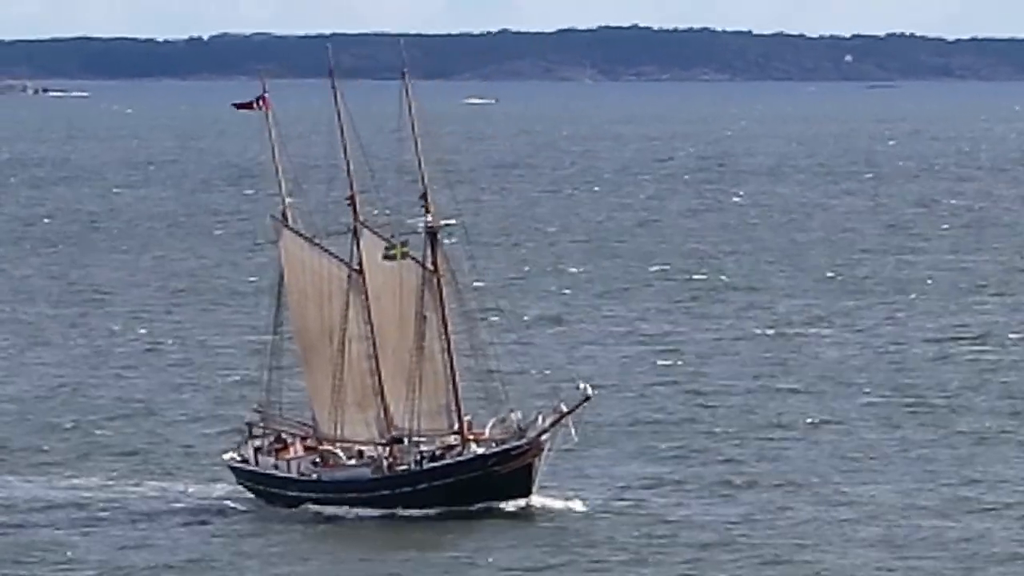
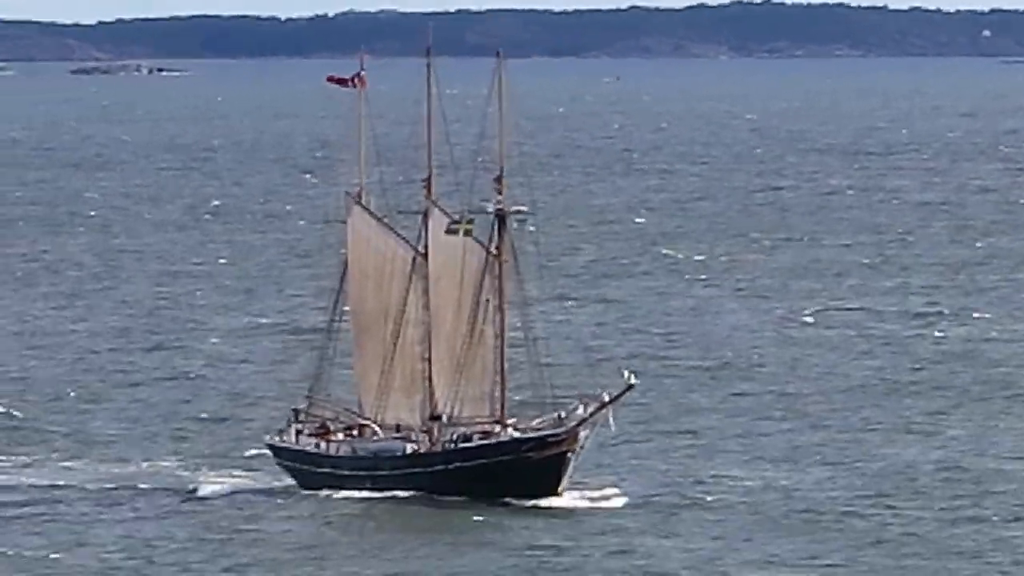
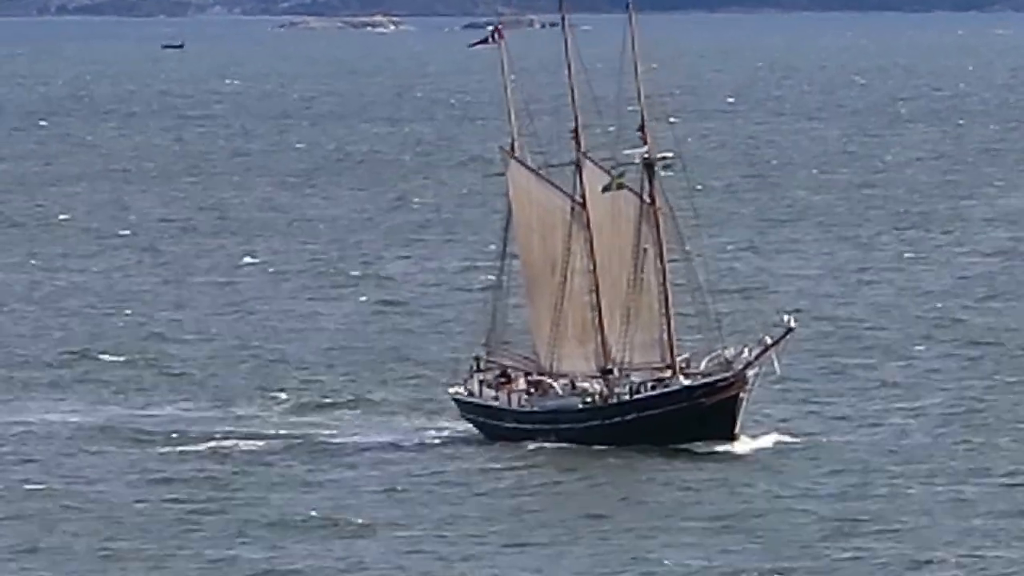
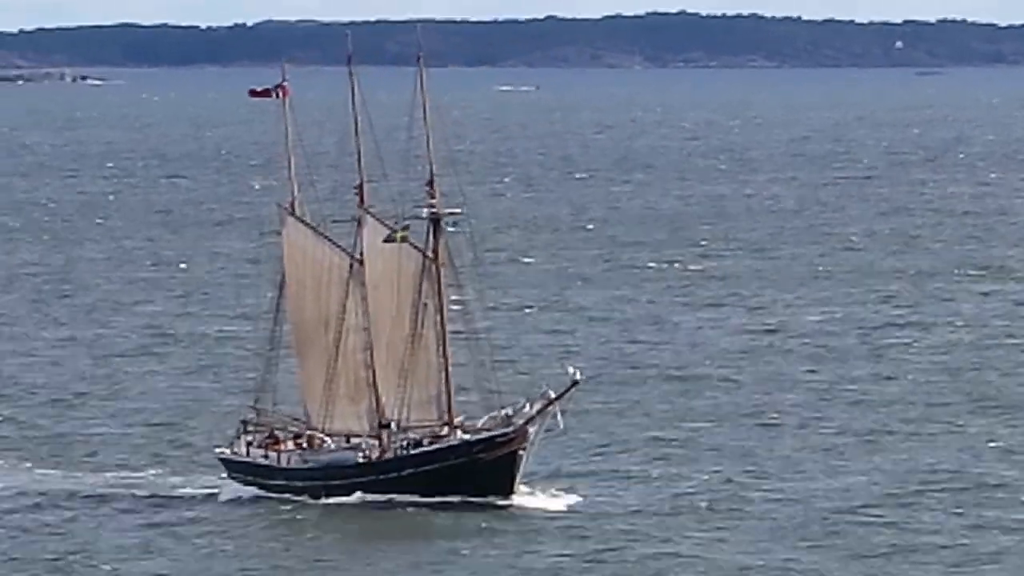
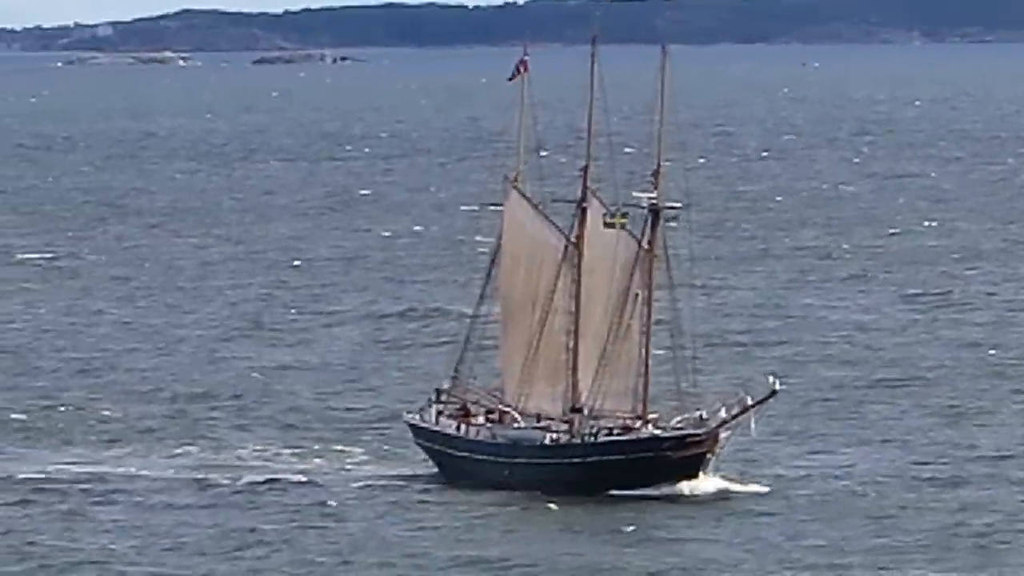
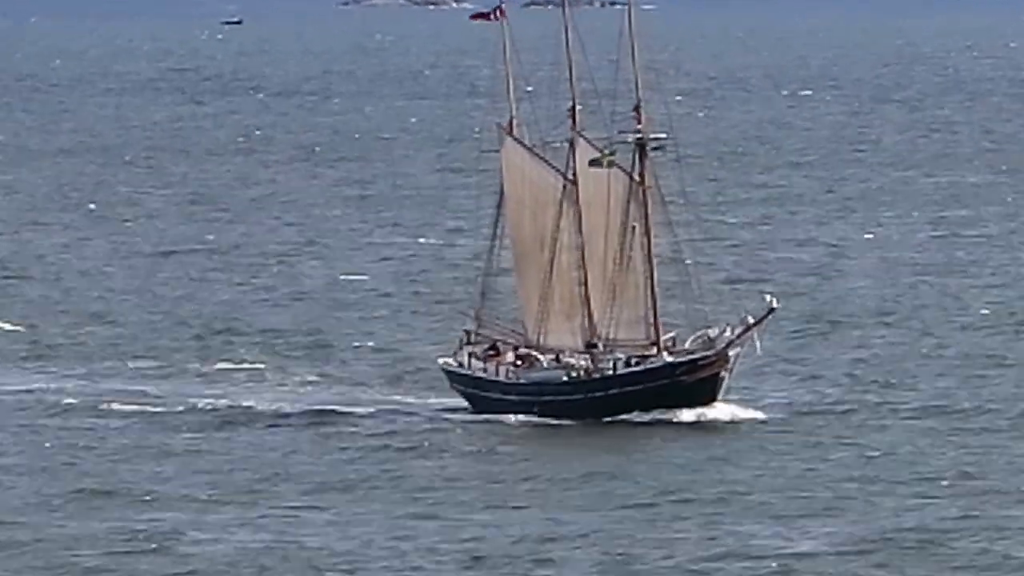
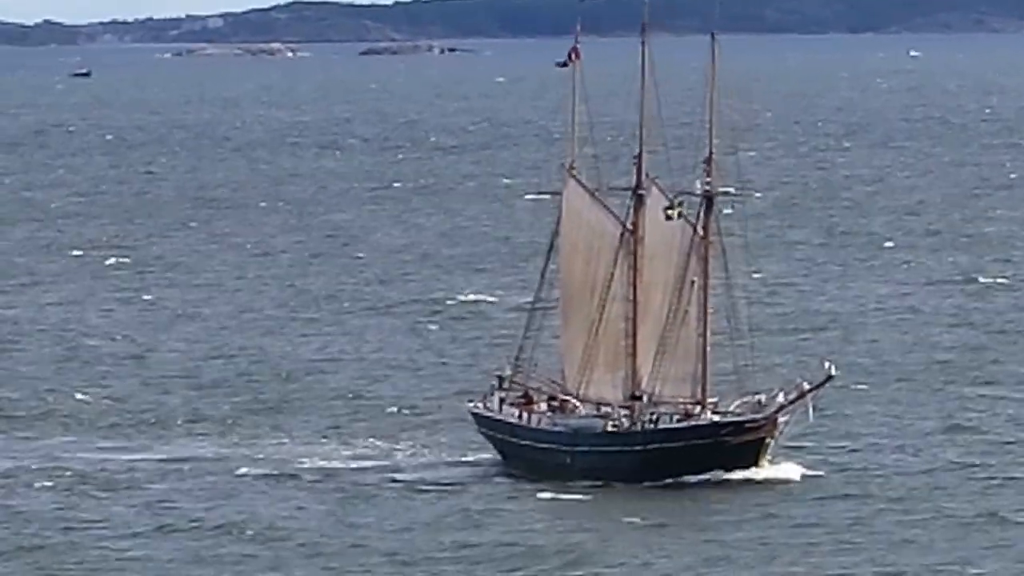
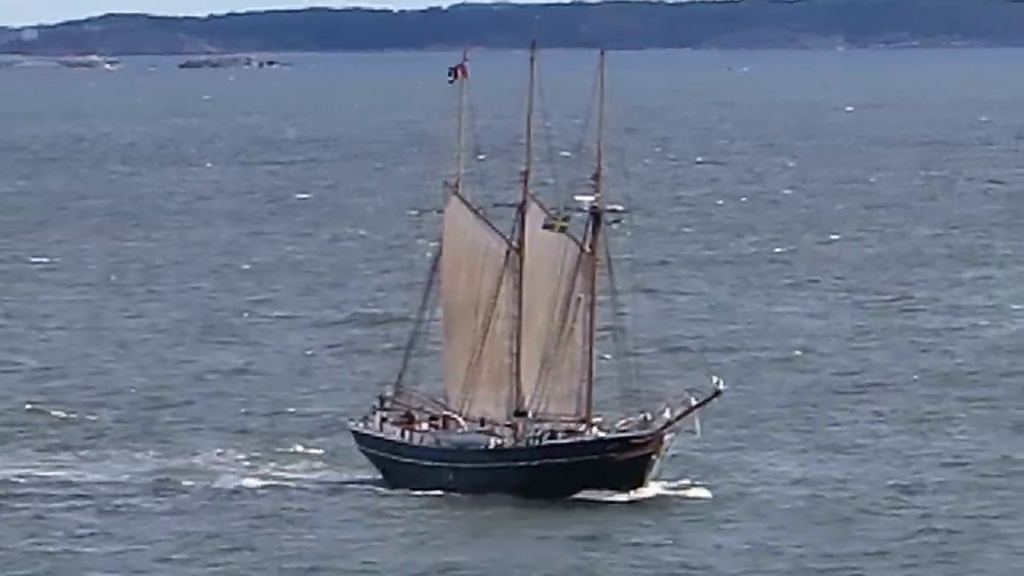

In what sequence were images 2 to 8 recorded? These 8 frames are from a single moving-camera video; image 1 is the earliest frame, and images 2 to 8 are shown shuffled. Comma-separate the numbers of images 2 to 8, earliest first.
4, 2, 8, 5, 7, 3, 6
